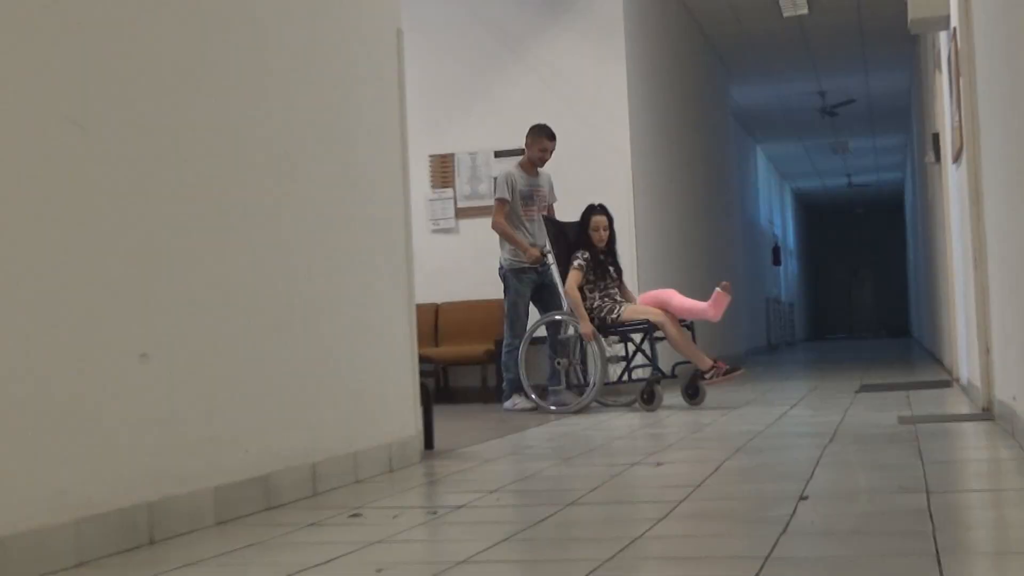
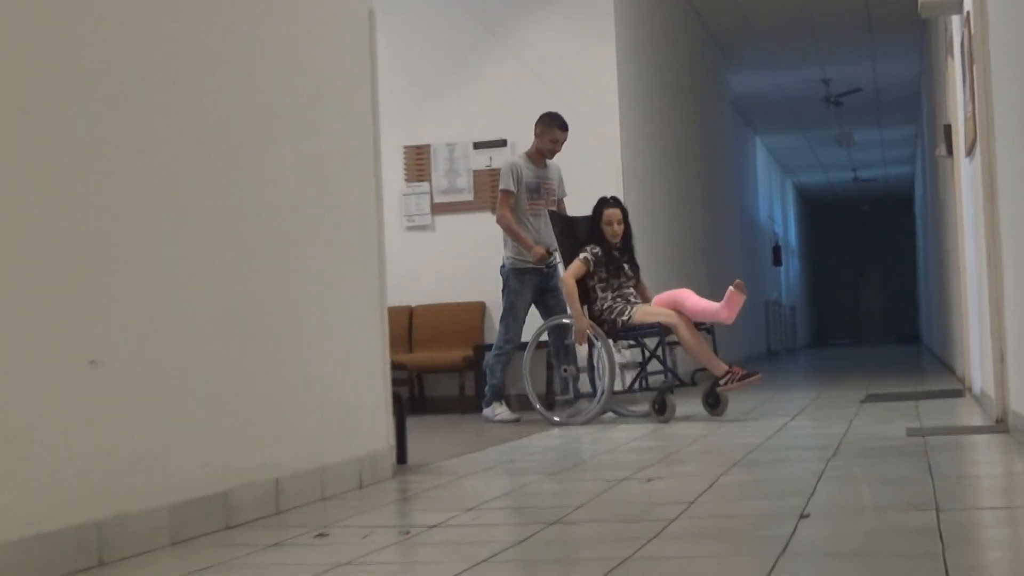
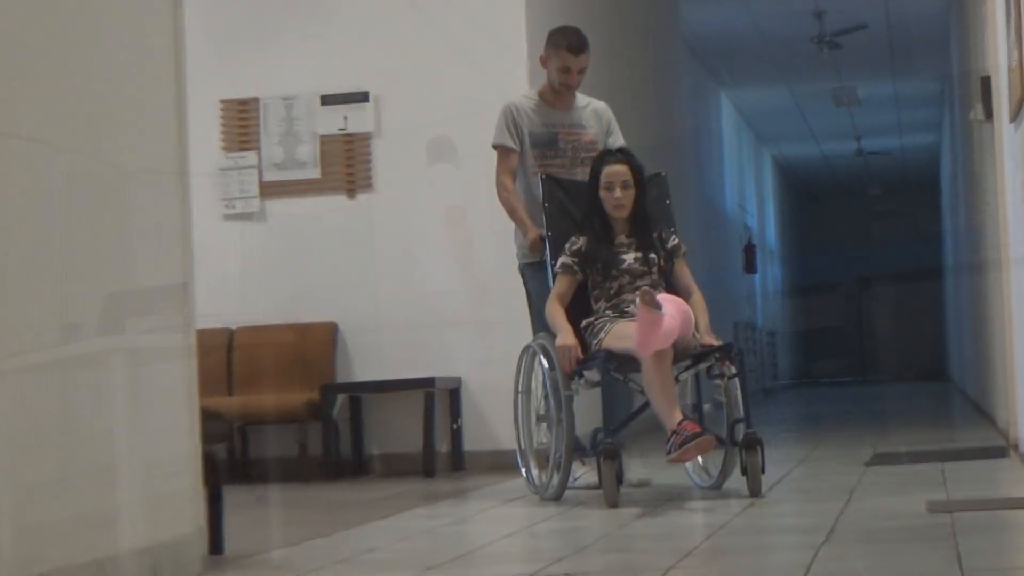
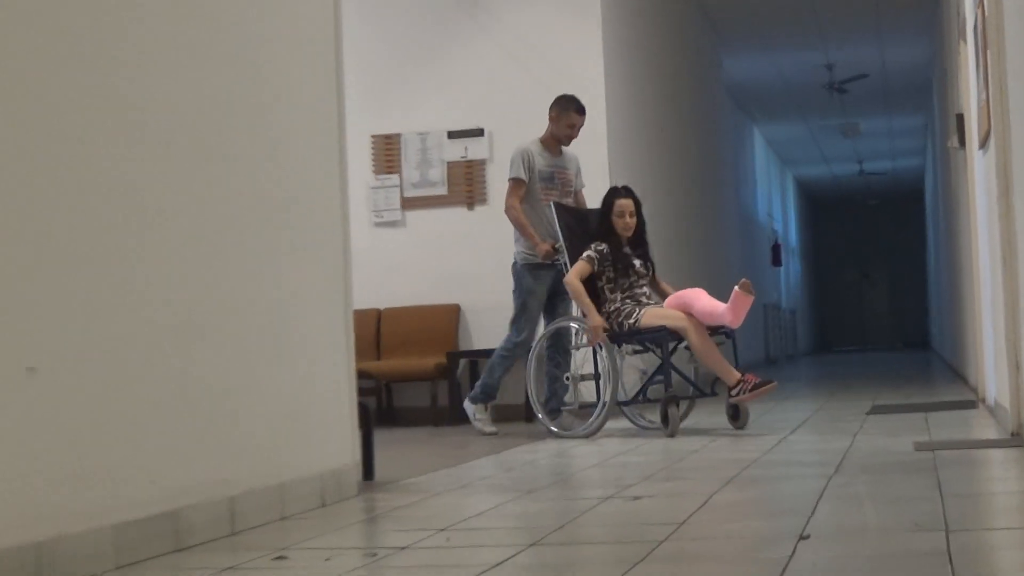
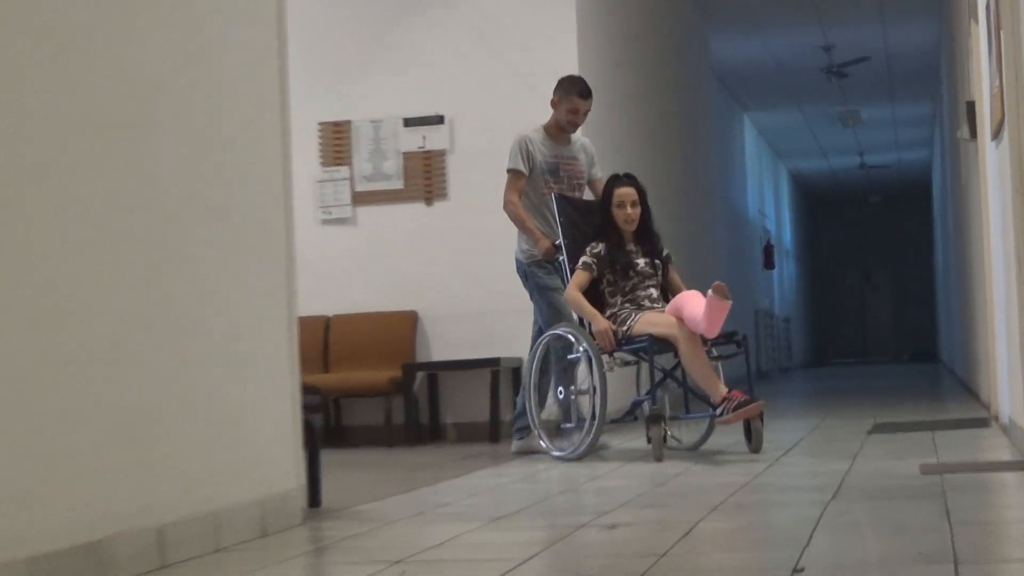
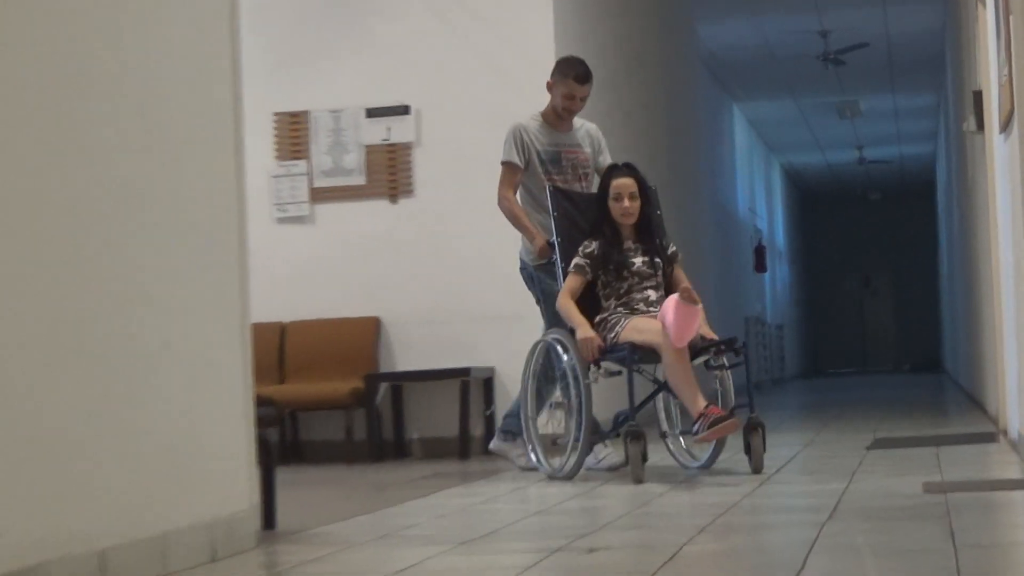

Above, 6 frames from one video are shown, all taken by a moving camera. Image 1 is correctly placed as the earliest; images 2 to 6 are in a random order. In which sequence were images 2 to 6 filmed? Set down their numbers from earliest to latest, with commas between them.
2, 4, 5, 6, 3
